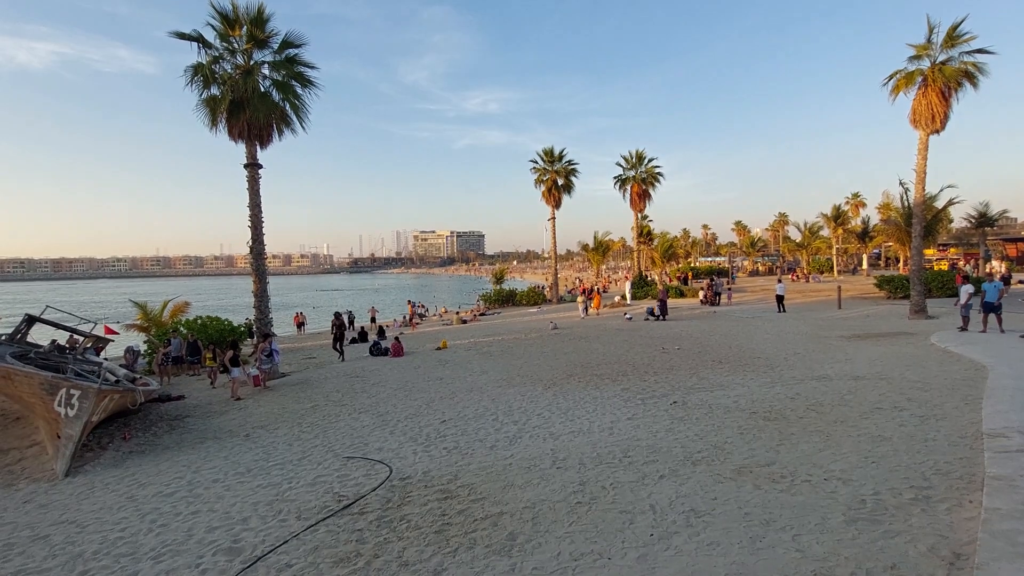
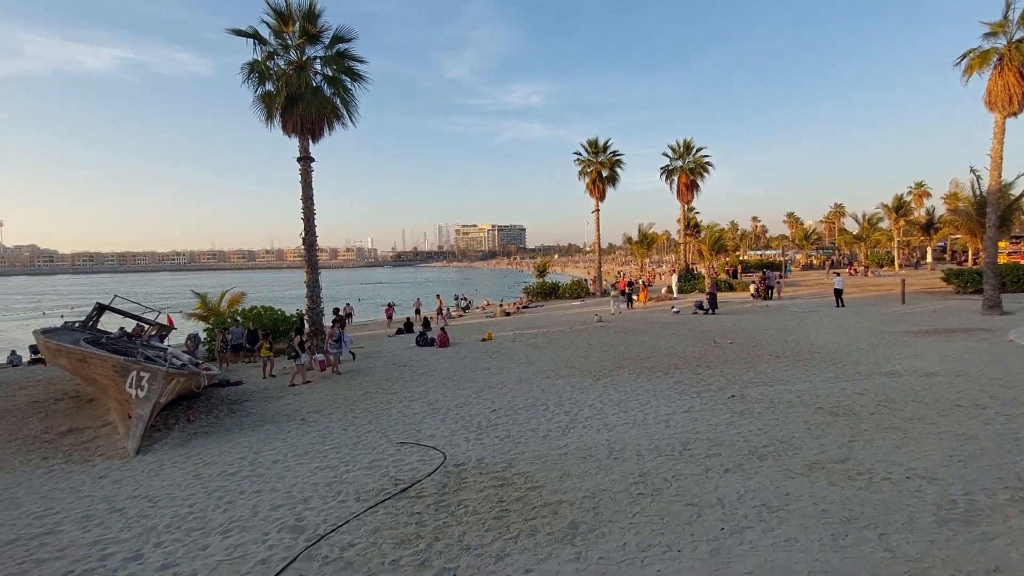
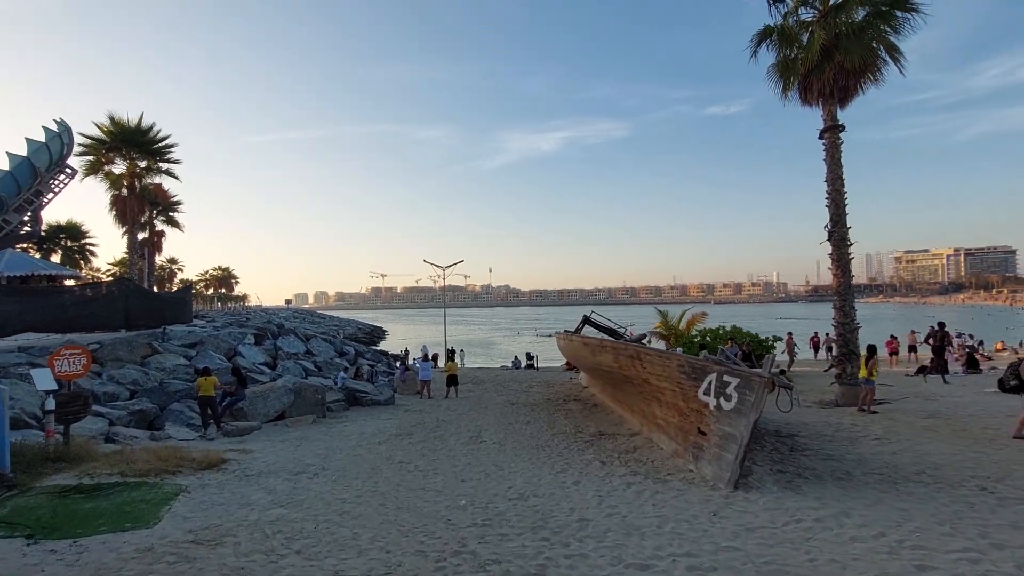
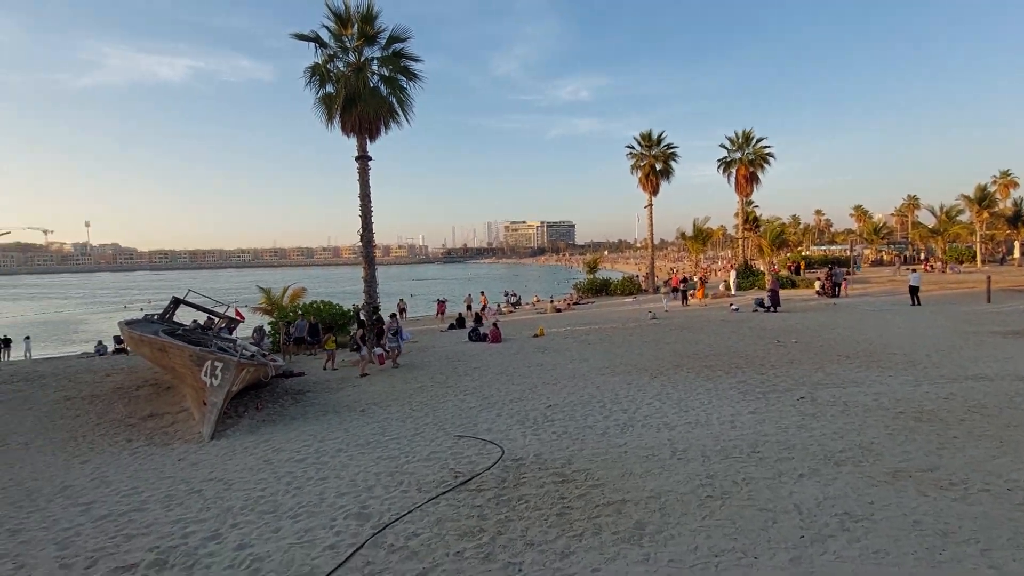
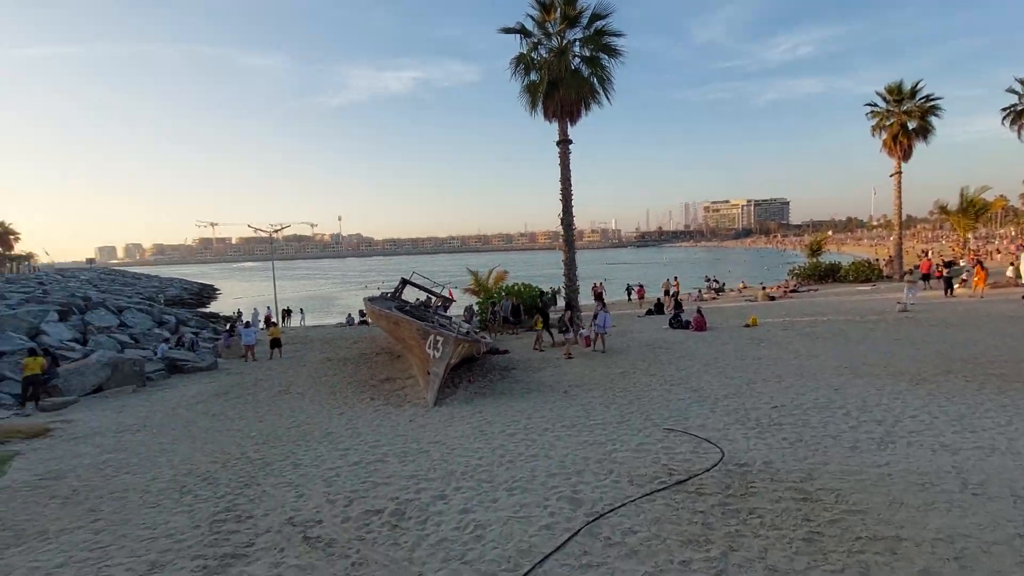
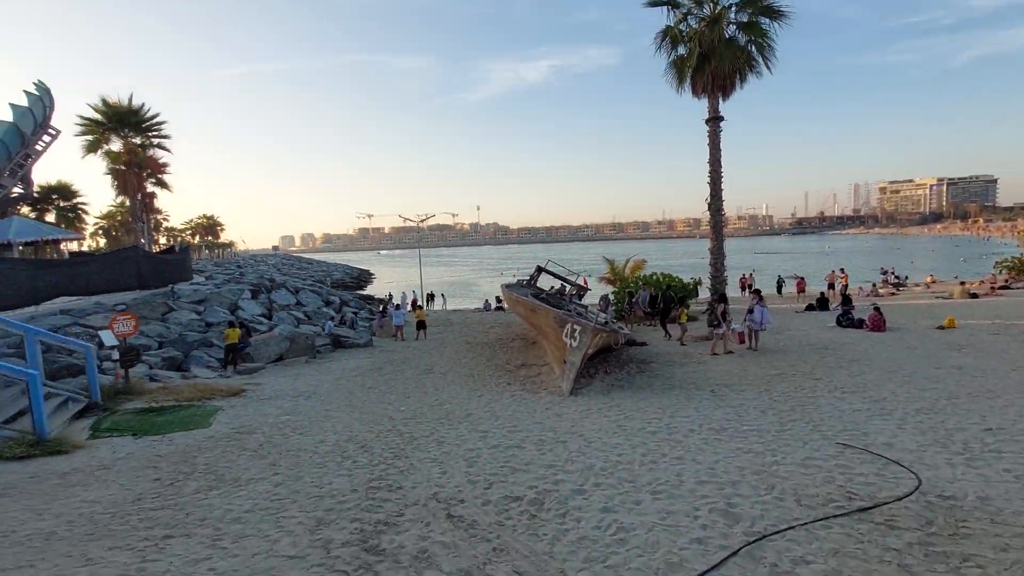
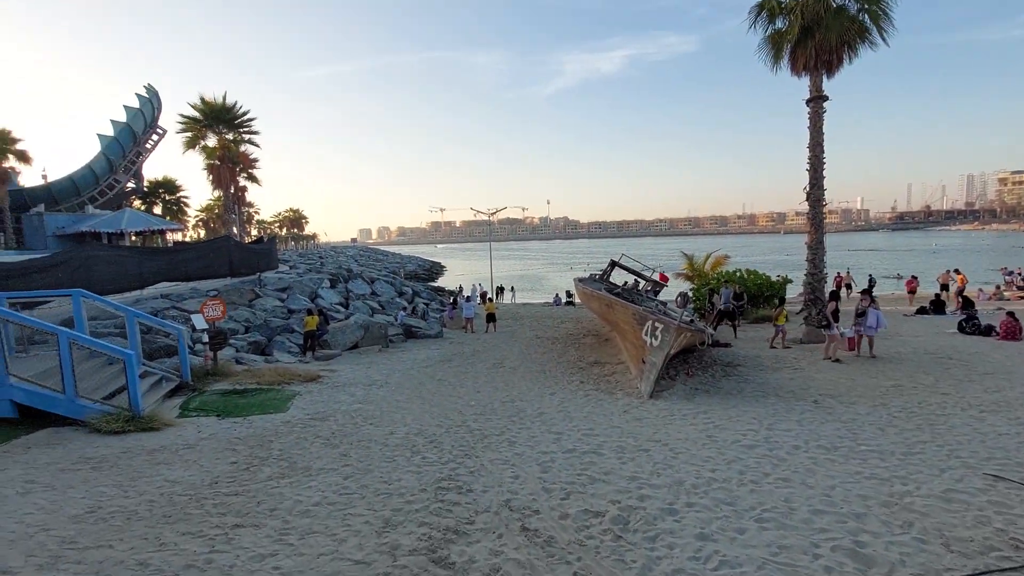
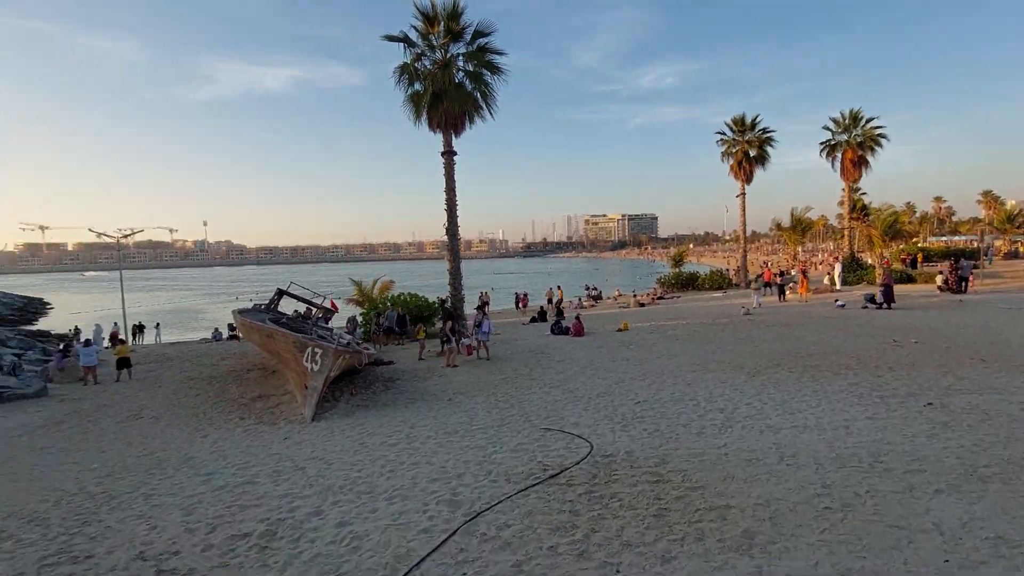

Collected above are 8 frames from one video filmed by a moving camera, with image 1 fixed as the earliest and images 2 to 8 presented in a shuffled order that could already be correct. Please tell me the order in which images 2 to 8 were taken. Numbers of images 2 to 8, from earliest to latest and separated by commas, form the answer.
2, 4, 8, 5, 6, 7, 3
